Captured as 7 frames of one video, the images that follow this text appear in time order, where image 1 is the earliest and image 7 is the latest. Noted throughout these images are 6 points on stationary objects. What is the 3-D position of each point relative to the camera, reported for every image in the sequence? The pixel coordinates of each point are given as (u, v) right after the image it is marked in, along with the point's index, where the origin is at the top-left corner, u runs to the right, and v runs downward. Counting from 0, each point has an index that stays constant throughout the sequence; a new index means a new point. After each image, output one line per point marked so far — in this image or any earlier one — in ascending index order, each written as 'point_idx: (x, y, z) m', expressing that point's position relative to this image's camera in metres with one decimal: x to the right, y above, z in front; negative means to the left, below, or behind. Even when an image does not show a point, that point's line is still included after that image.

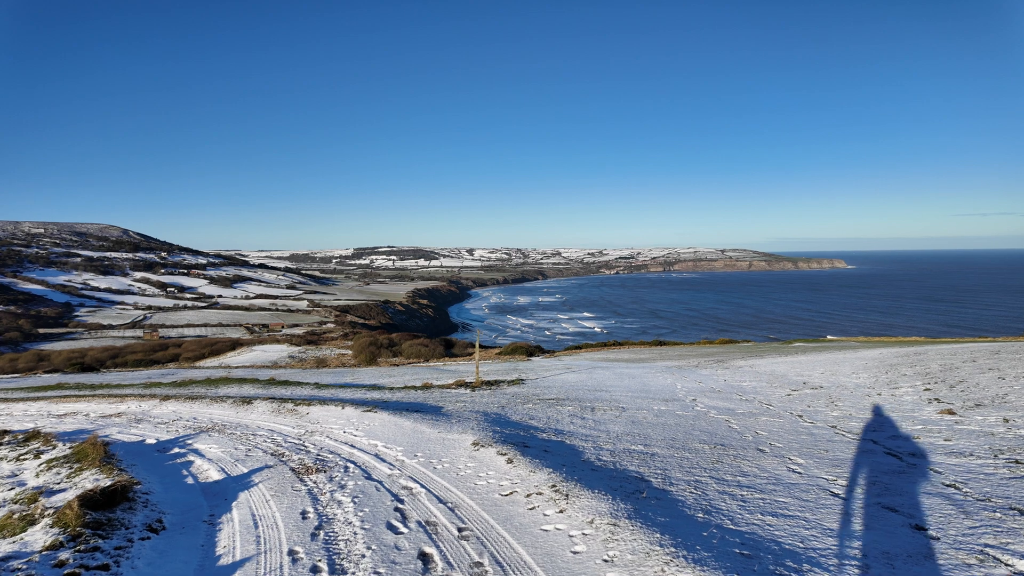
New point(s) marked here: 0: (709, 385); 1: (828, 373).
0: (+7.6, -3.8, +18.5) m
1: (+12.1, -3.3, +18.2) m
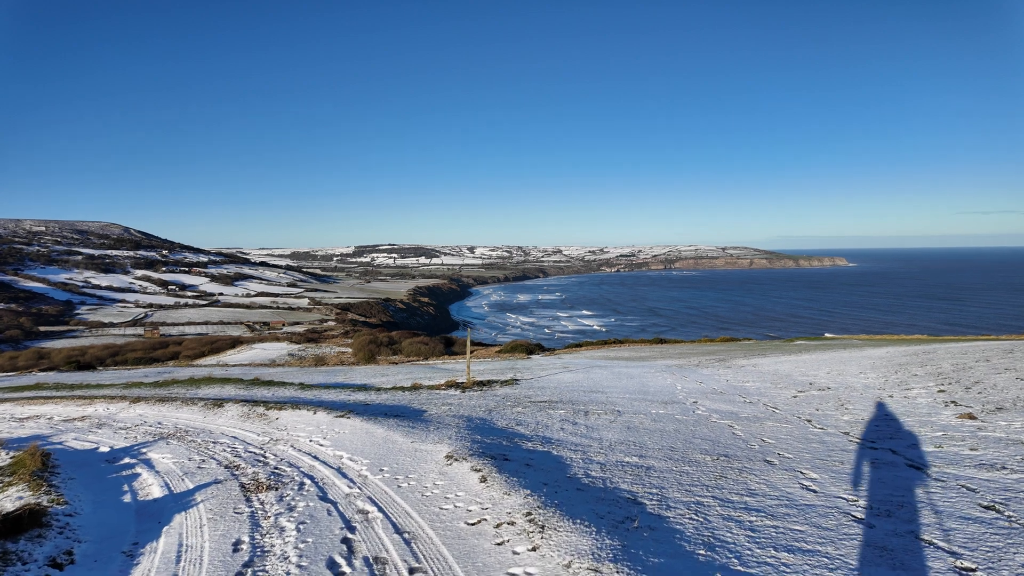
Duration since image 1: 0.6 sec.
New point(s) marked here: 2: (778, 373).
0: (+7.4, -3.7, +17.8) m
1: (+11.9, -3.2, +17.6) m
2: (+10.8, -3.5, +19.3) m
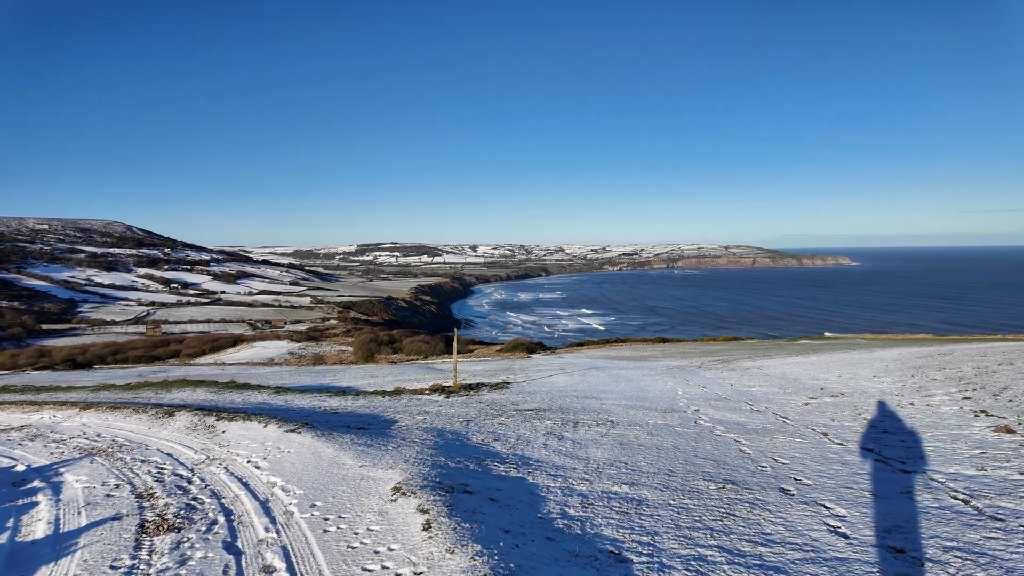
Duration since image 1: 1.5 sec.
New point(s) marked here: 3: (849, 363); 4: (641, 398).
0: (+7.1, -3.6, +16.9) m
1: (+11.7, -3.1, +16.6) m
2: (+10.5, -3.4, +18.4) m
3: (+13.5, -3.0, +19.3) m
4: (+4.1, -3.6, +15.6) m
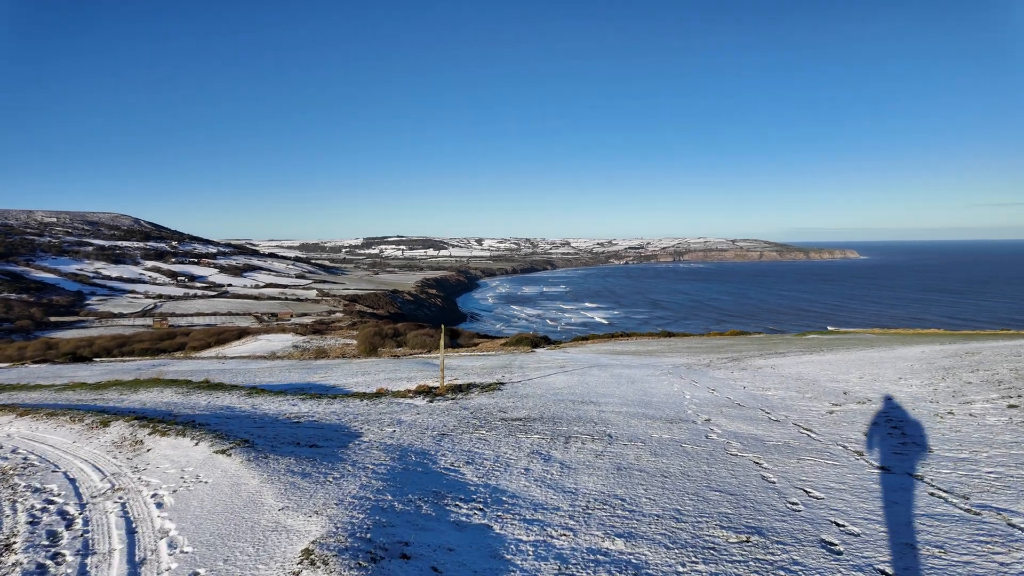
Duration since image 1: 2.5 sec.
0: (+6.9, -3.4, +15.8) m
1: (+11.5, -2.9, +15.4) m
2: (+10.4, -3.2, +17.2) m
3: (+13.4, -2.8, +18.0) m
4: (+3.9, -3.5, +14.4) m
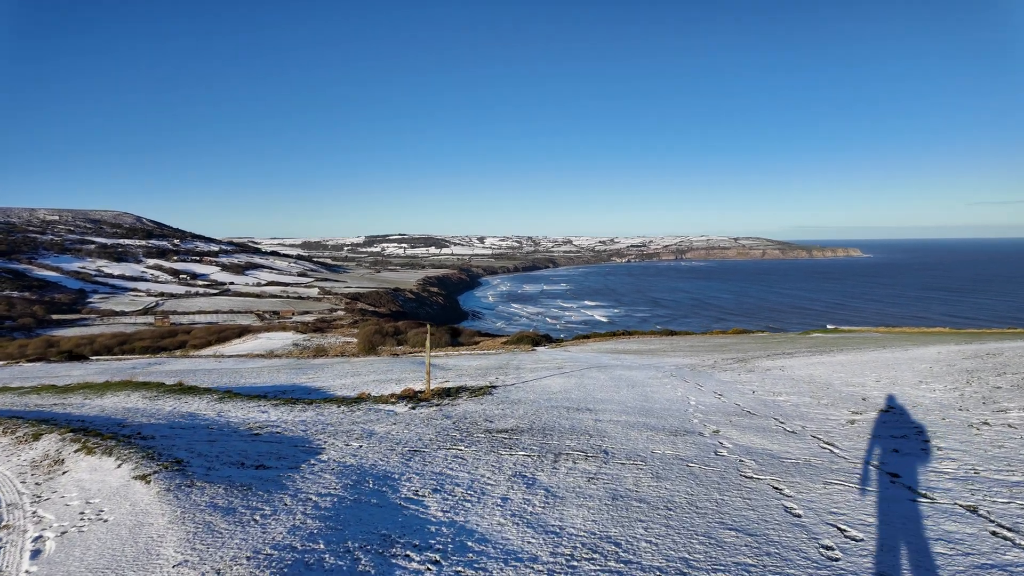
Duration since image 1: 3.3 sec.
0: (+6.8, -3.3, +14.9) m
1: (+11.3, -2.8, +14.5) m
2: (+10.2, -3.1, +16.3) m
3: (+13.2, -2.7, +17.1) m
4: (+3.7, -3.4, +13.6) m
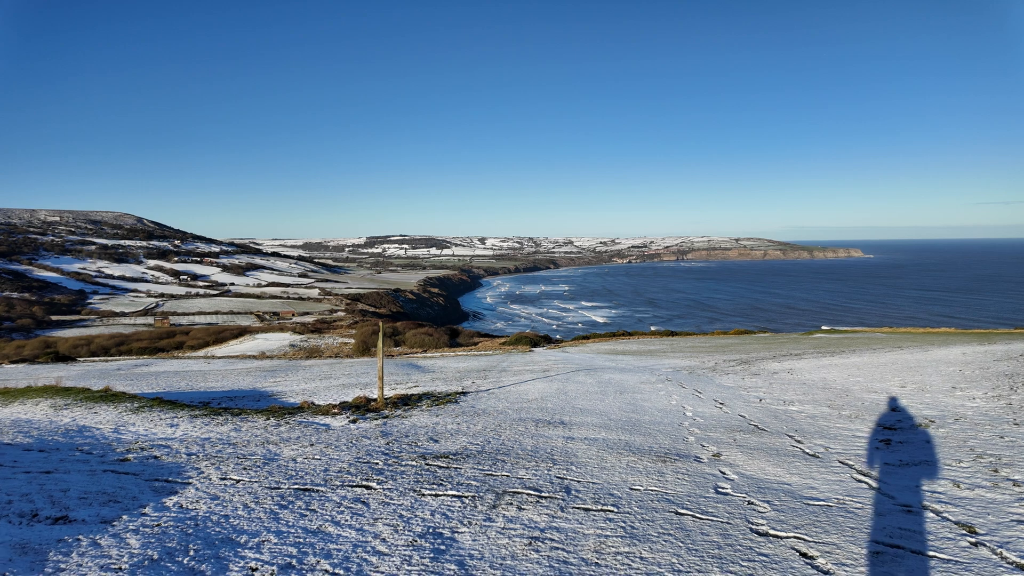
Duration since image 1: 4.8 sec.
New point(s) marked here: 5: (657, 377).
0: (+6.1, -3.2, +13.2) m
1: (+10.6, -2.6, +12.9) m
2: (+9.5, -2.9, +14.6) m
3: (+12.5, -2.5, +15.5) m
4: (+3.1, -3.2, +11.9) m
5: (+5.4, -3.2, +17.8) m
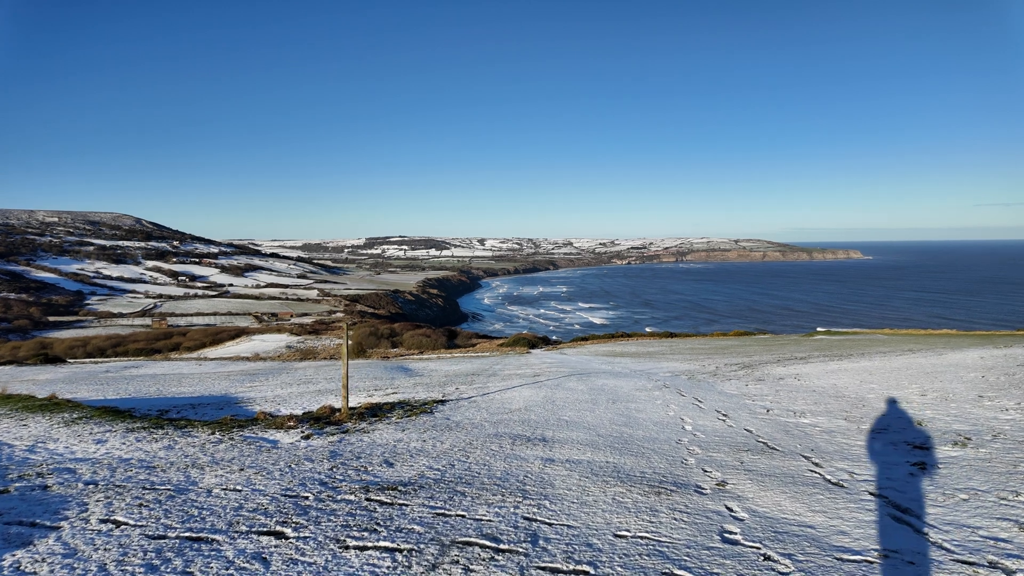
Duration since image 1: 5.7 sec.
0: (+5.7, -3.1, +12.3) m
1: (+10.3, -2.6, +11.9) m
2: (+9.1, -2.9, +13.7) m
3: (+12.1, -2.5, +14.5) m
4: (+2.7, -3.2, +11.0) m
5: (+5.0, -3.2, +16.8) m
